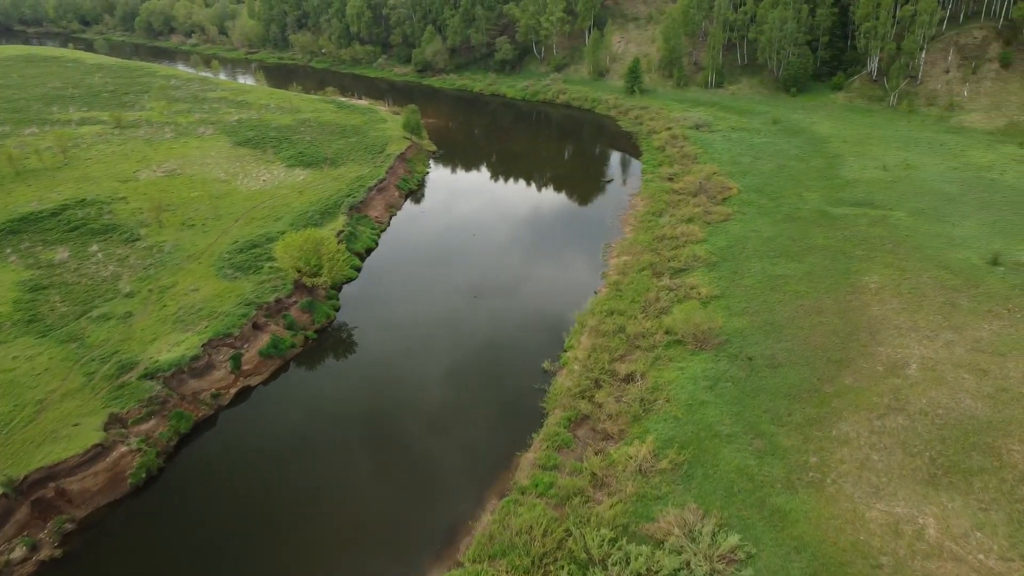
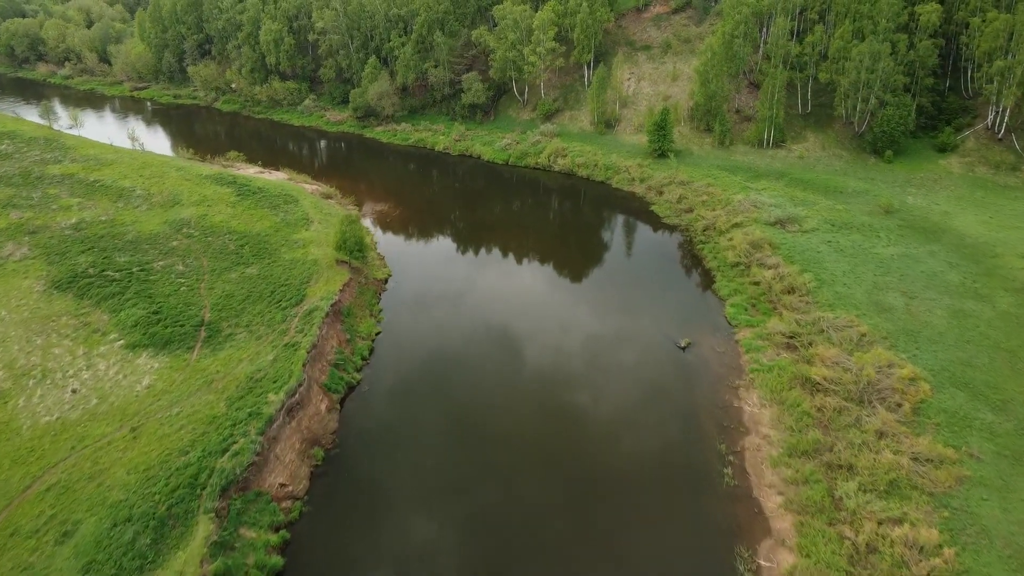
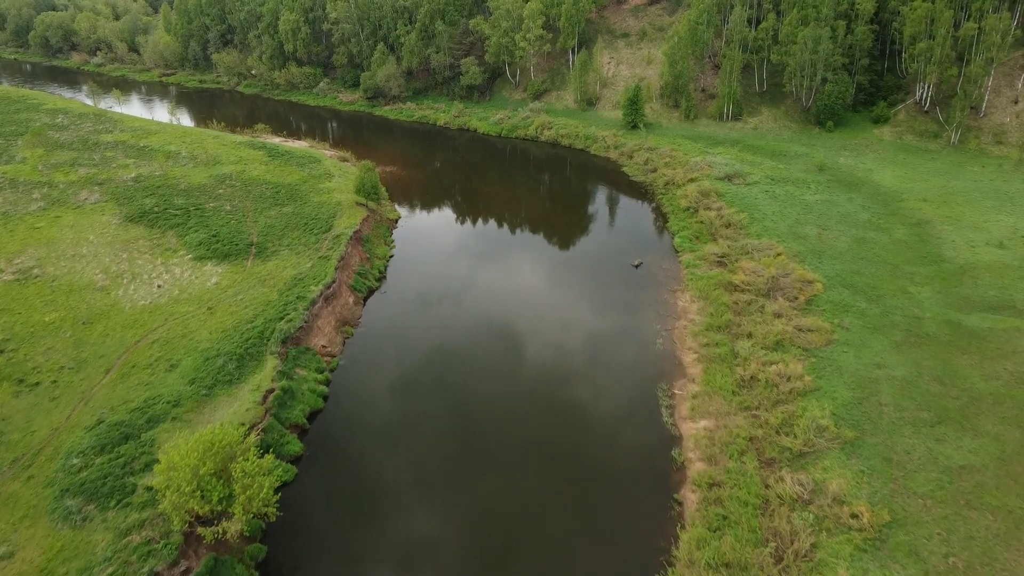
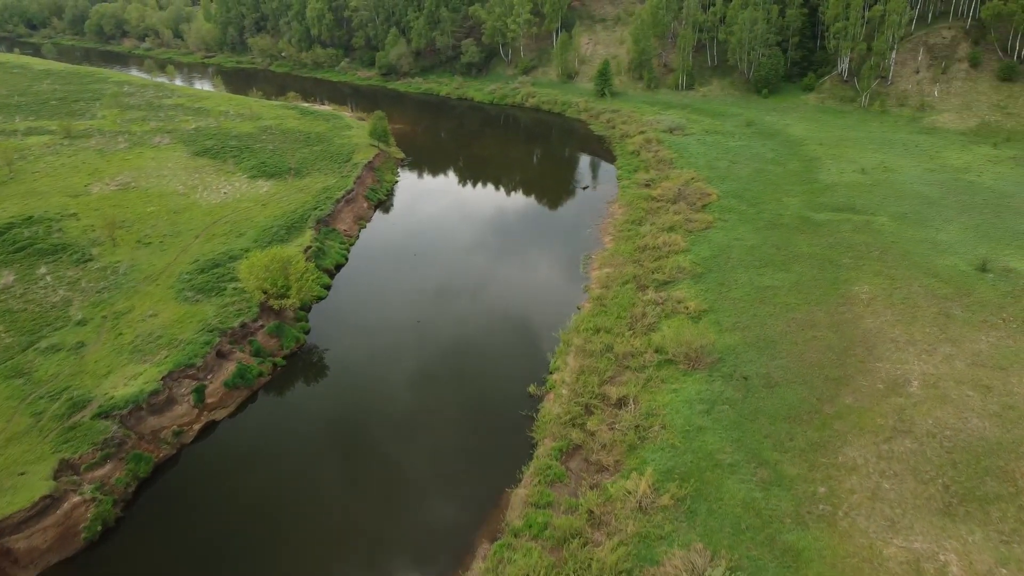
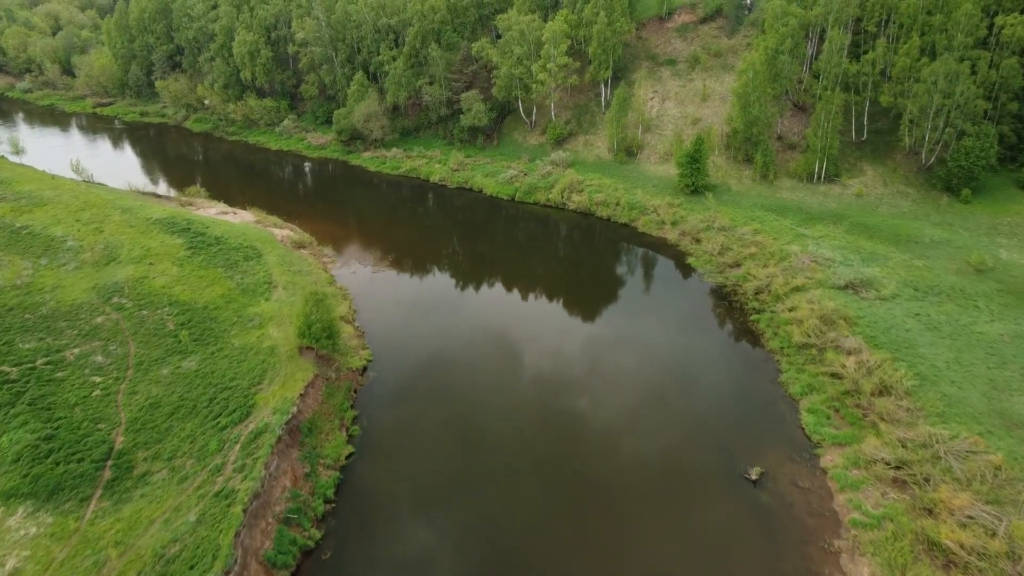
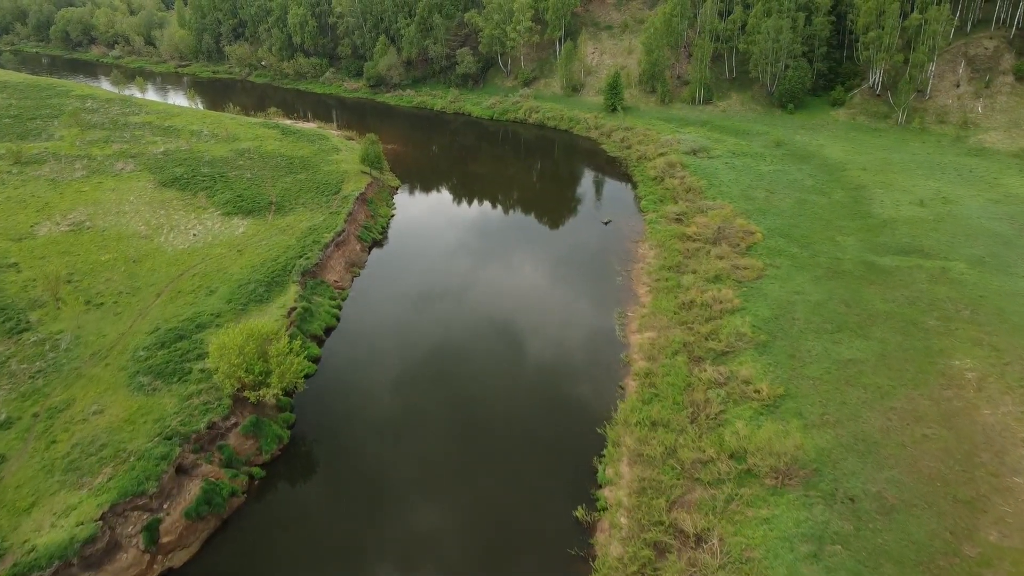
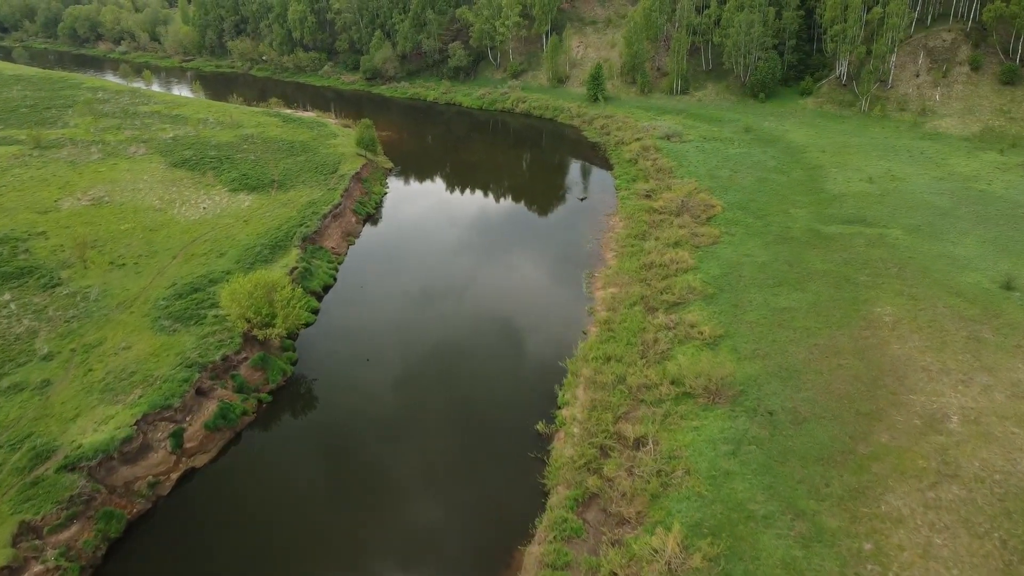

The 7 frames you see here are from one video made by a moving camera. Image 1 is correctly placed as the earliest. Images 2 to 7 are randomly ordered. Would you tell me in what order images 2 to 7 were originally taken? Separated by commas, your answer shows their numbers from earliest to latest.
4, 7, 6, 3, 2, 5
